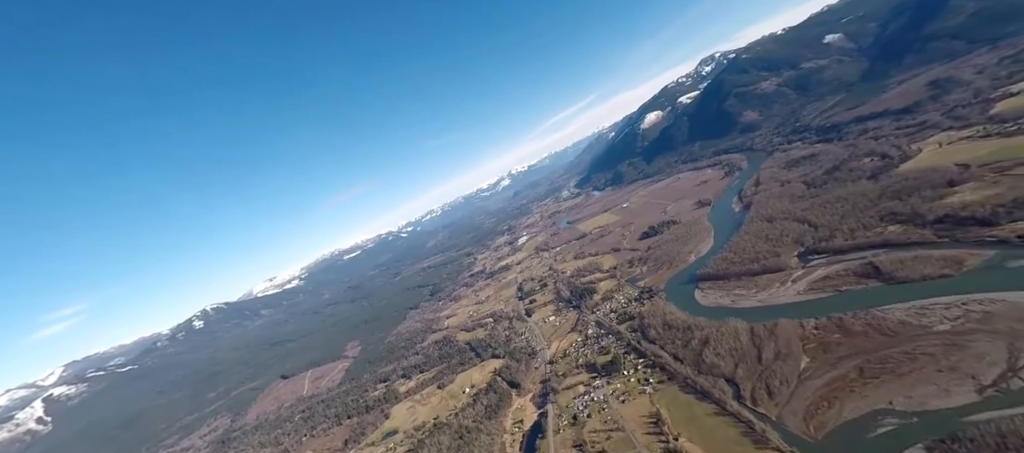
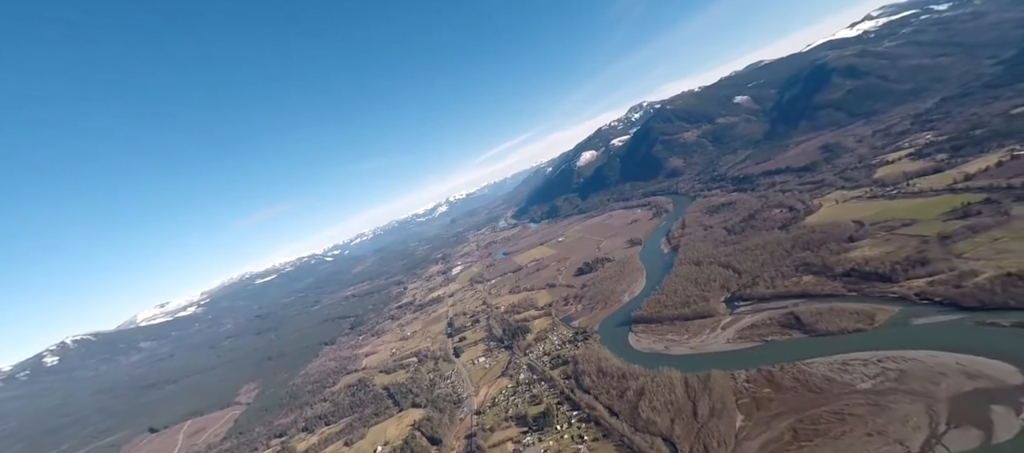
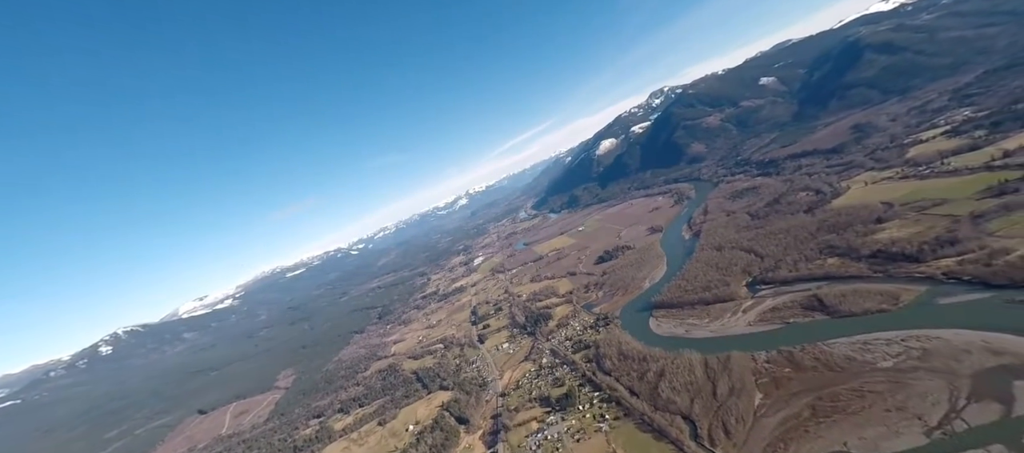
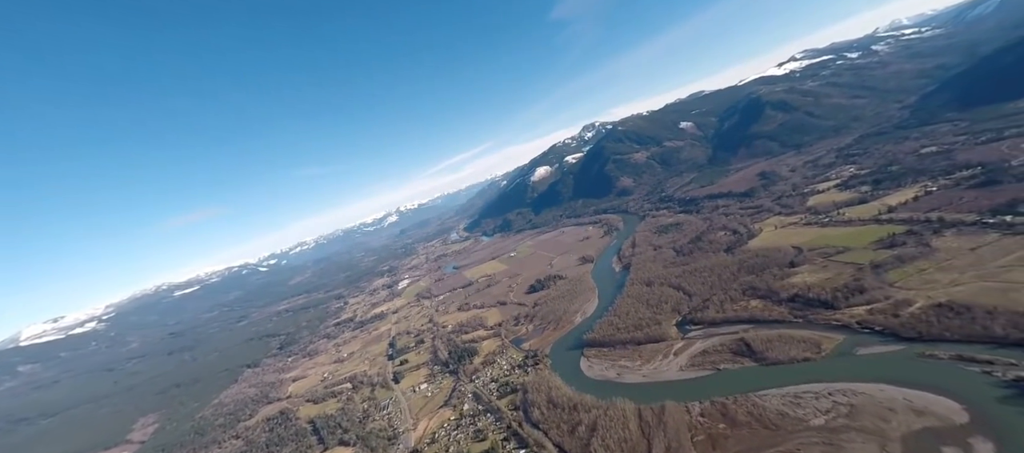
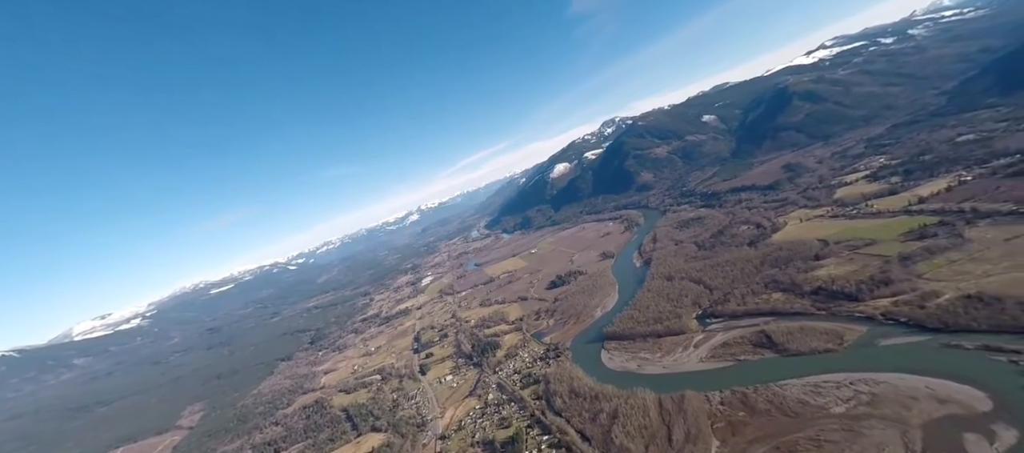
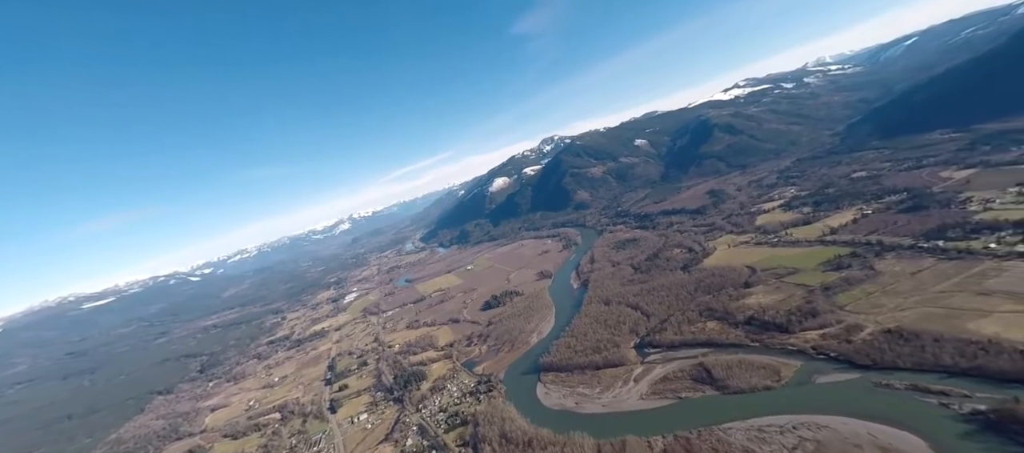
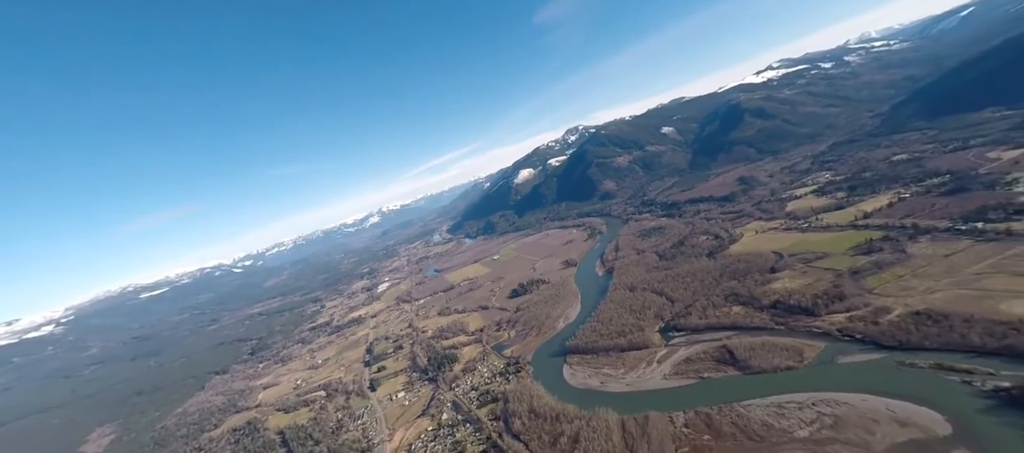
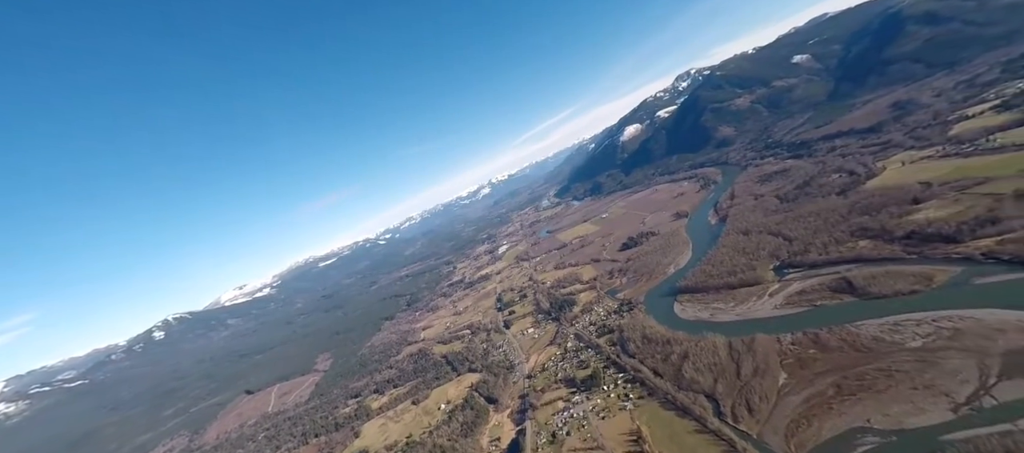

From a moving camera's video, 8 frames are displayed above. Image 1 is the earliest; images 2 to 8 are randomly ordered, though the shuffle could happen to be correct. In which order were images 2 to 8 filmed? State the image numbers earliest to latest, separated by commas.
8, 3, 2, 5, 4, 7, 6
